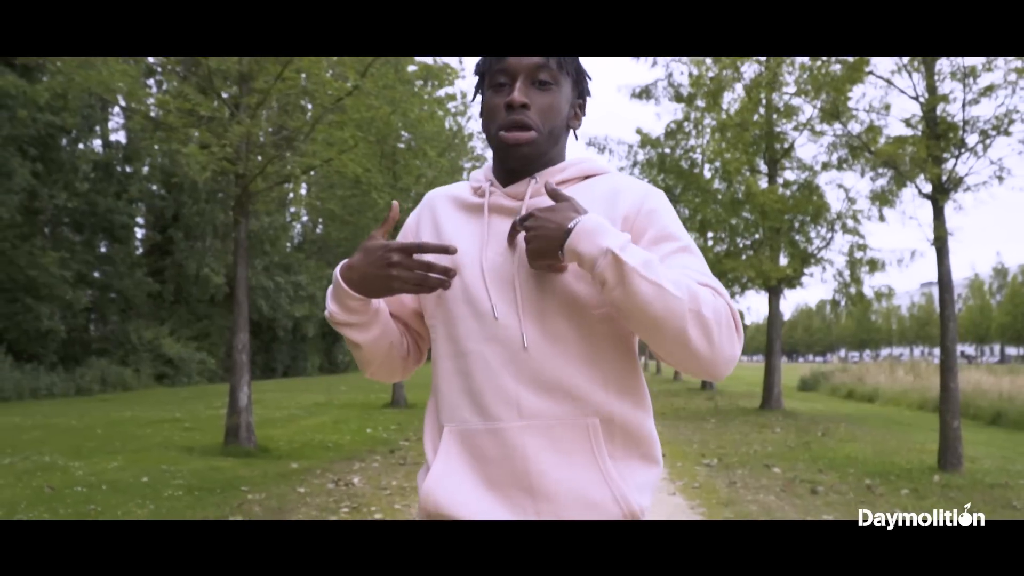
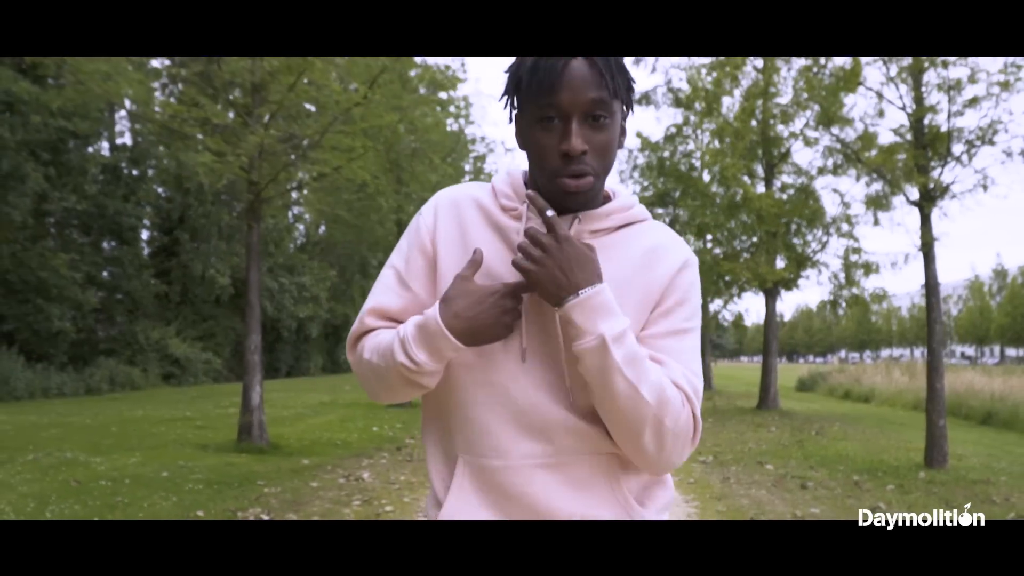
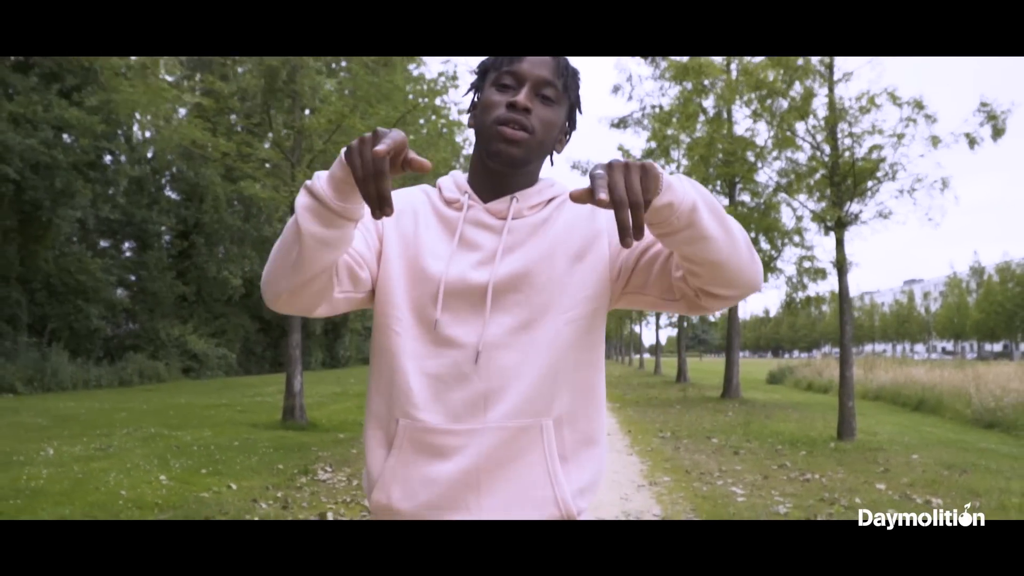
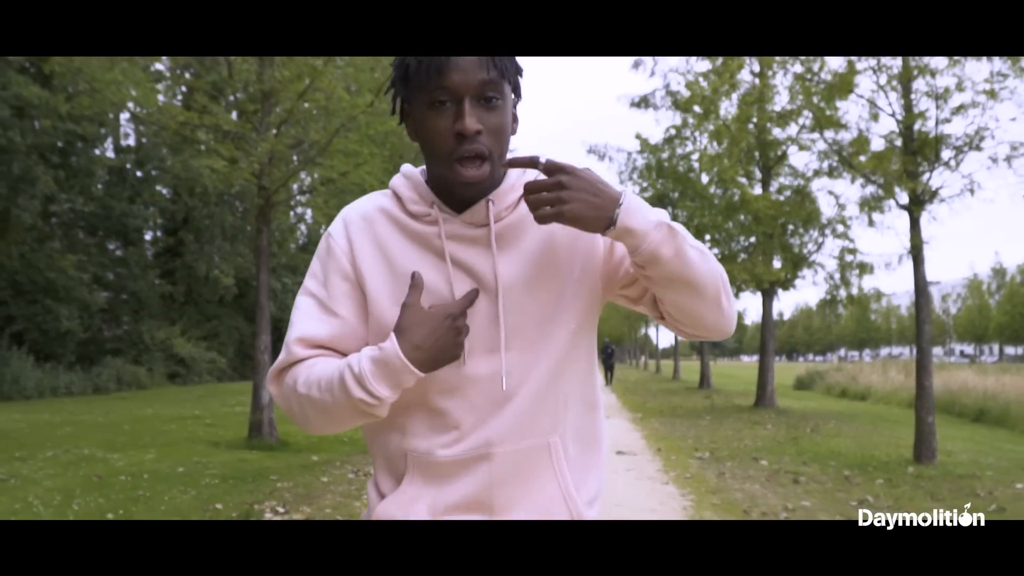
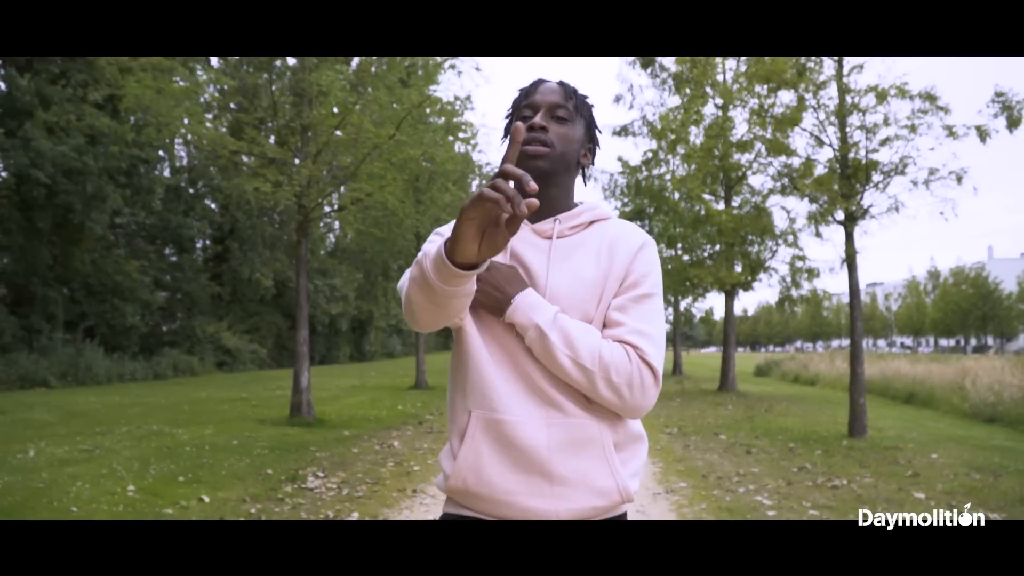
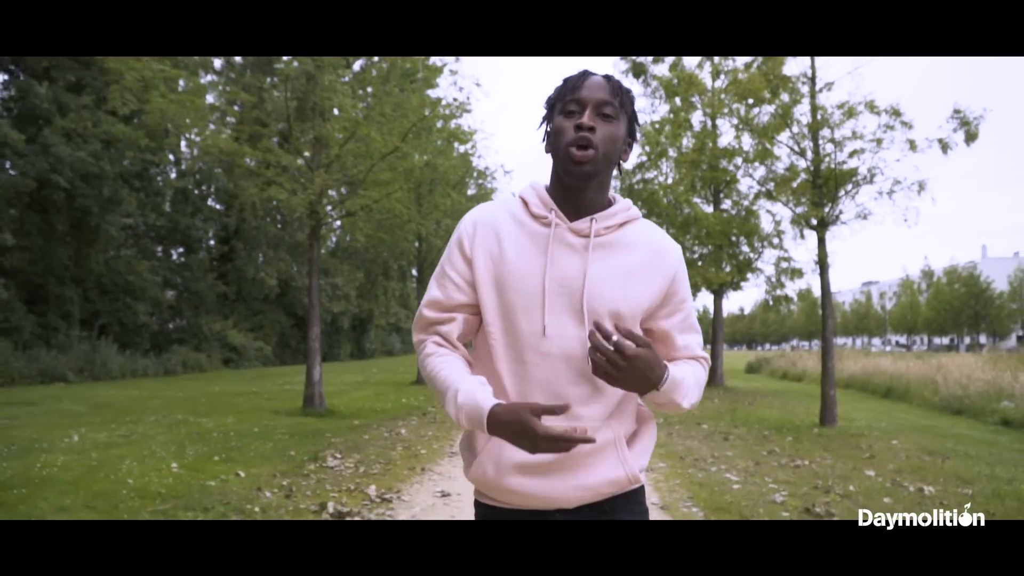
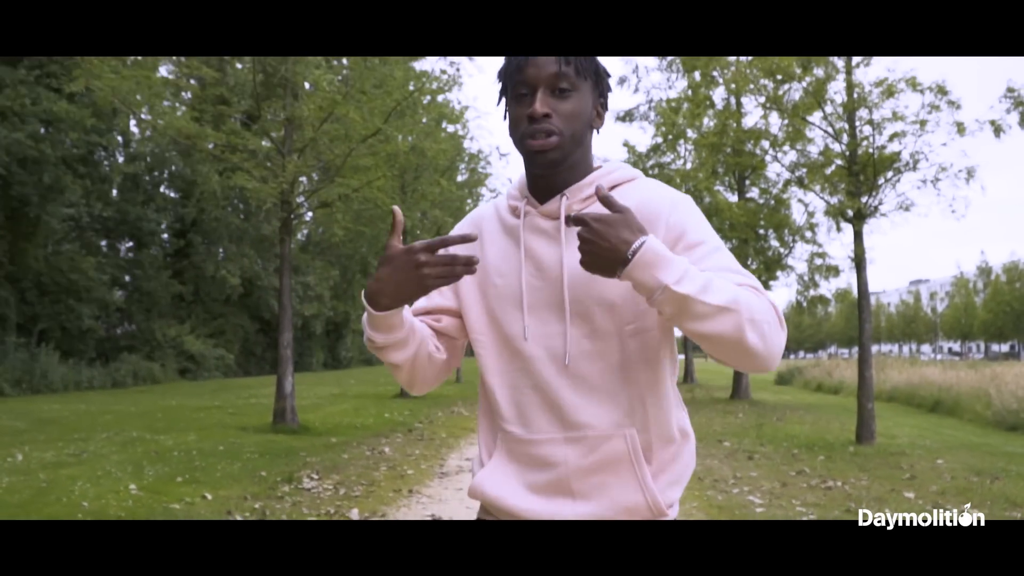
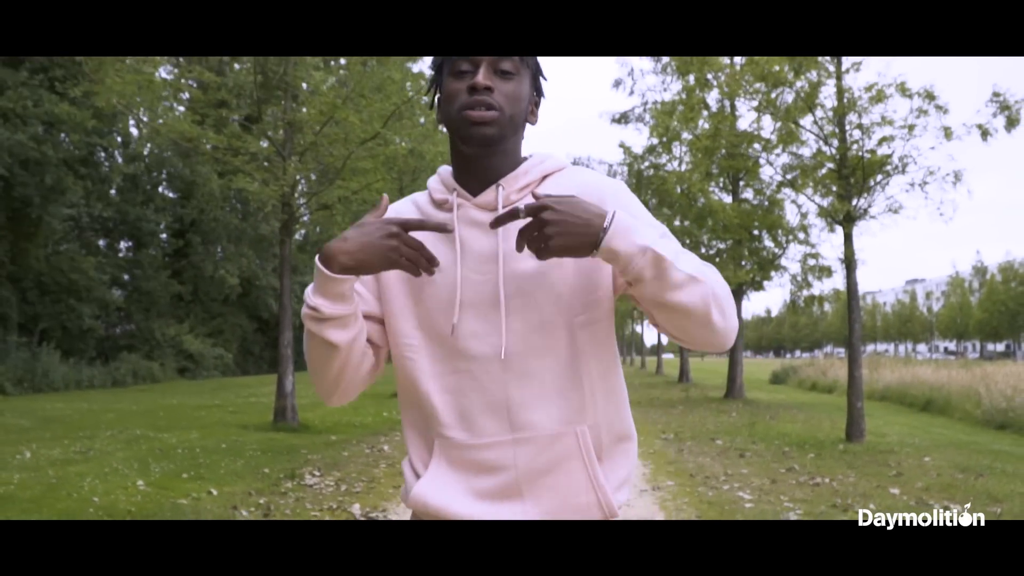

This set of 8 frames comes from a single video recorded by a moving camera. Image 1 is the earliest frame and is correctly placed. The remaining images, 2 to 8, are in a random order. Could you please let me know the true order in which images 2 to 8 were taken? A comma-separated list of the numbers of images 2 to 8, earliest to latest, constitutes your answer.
2, 4, 5, 6, 7, 8, 3
